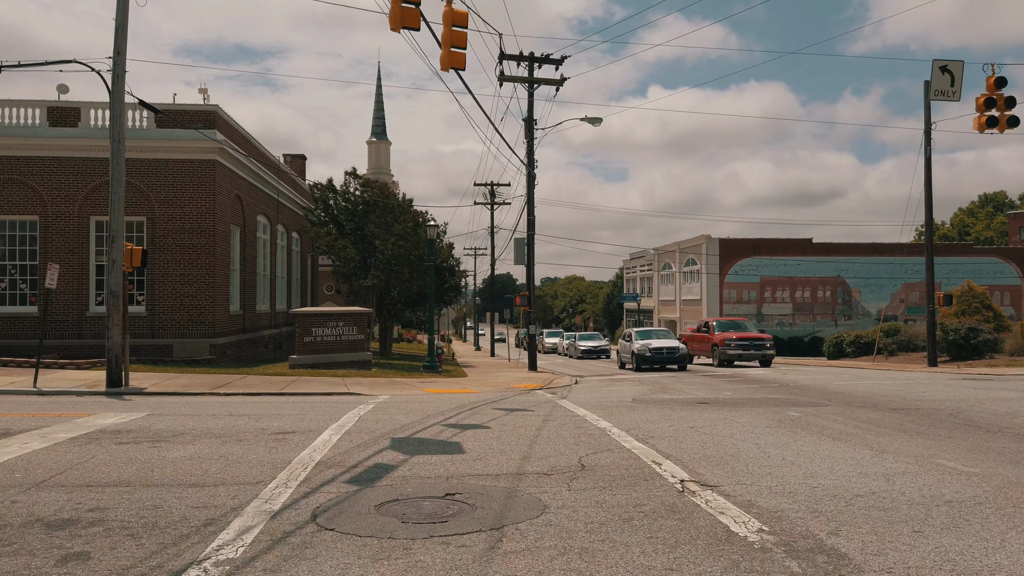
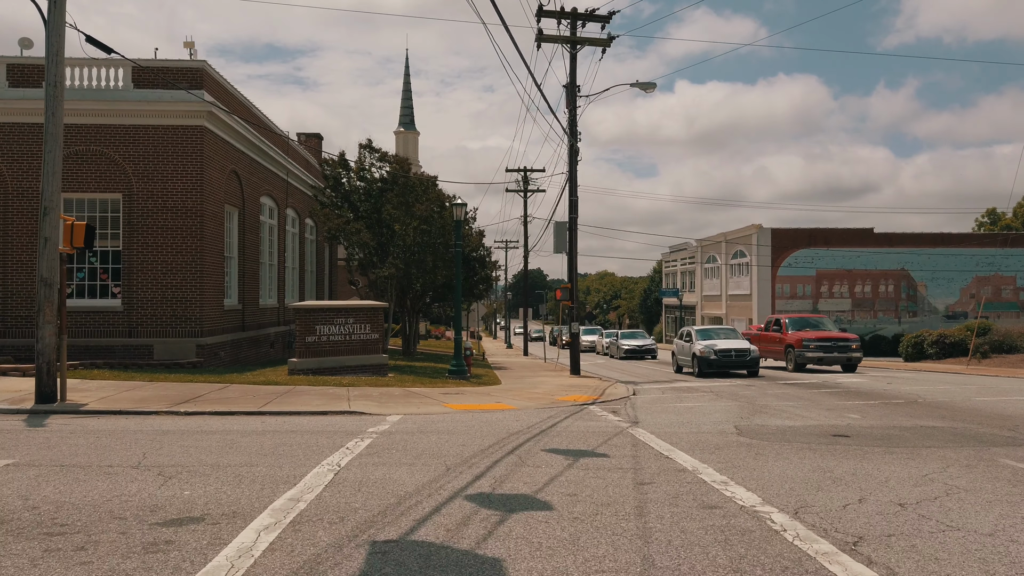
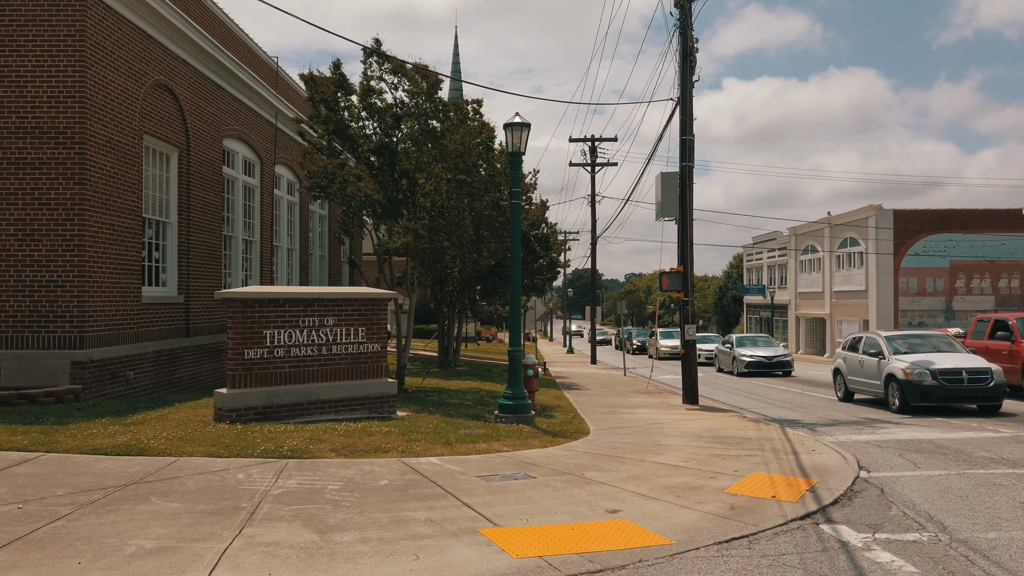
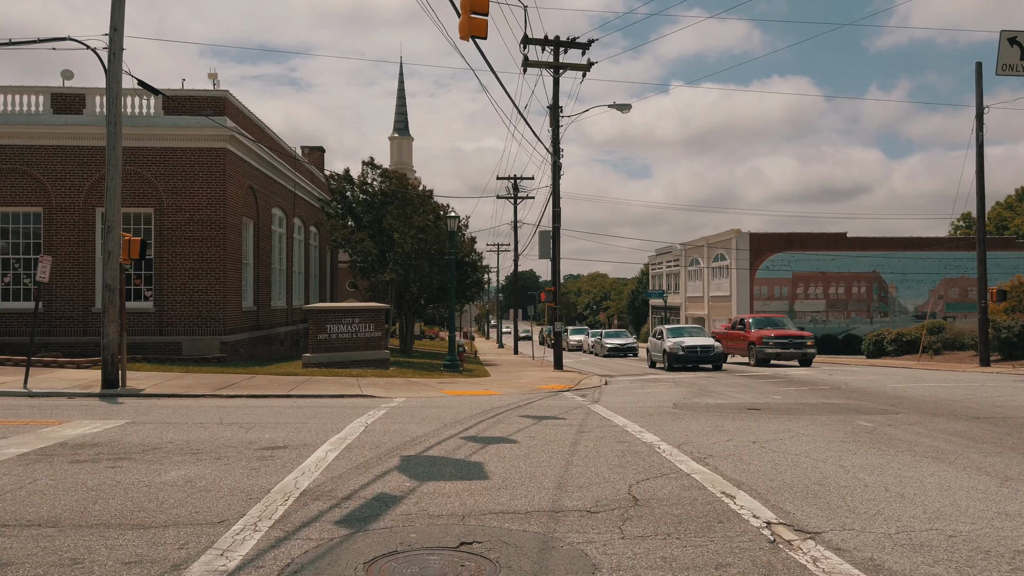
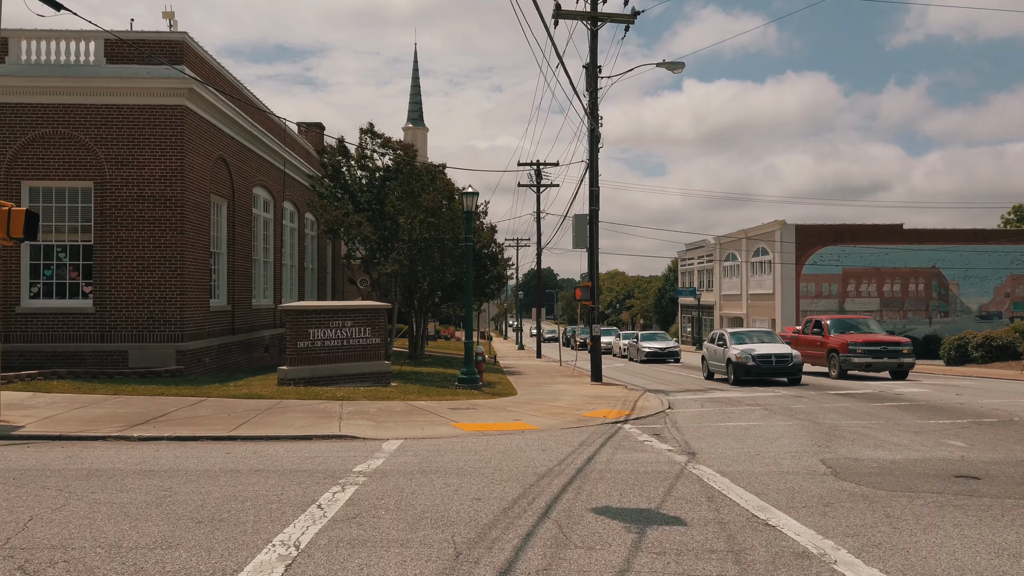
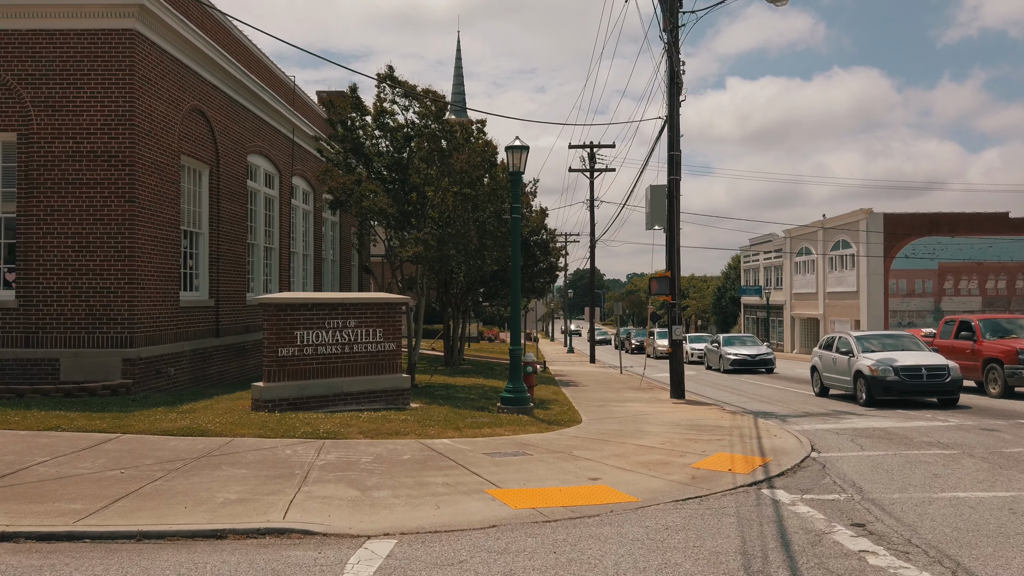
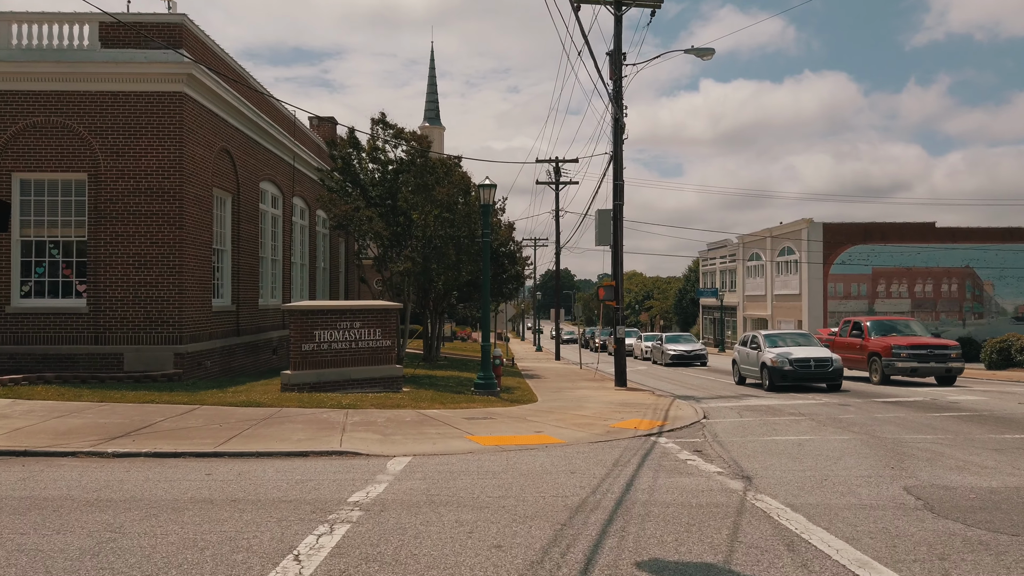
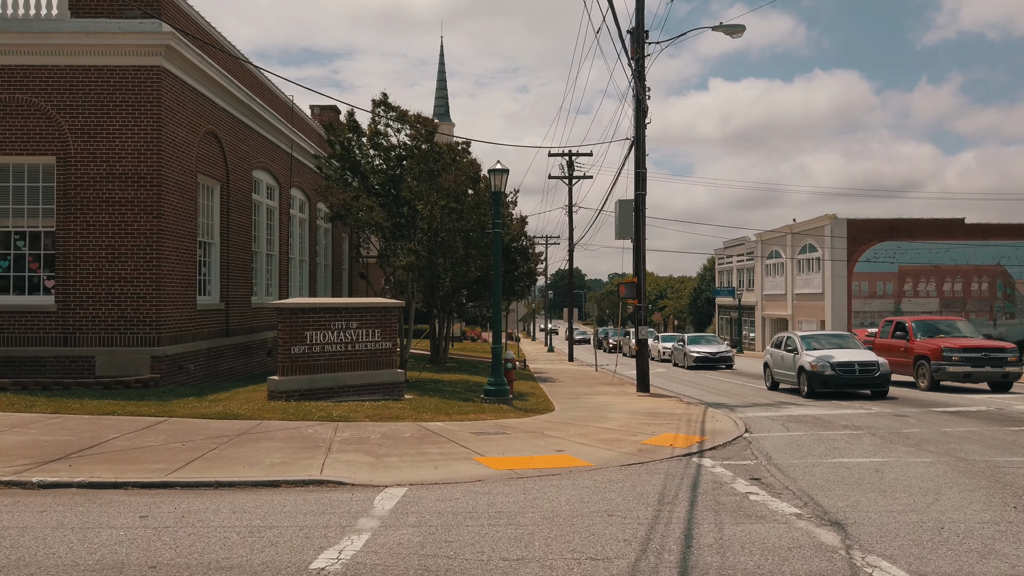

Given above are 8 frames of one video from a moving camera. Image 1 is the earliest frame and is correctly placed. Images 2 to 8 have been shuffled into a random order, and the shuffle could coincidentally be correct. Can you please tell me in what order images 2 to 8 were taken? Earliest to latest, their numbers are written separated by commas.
4, 2, 5, 7, 8, 6, 3
